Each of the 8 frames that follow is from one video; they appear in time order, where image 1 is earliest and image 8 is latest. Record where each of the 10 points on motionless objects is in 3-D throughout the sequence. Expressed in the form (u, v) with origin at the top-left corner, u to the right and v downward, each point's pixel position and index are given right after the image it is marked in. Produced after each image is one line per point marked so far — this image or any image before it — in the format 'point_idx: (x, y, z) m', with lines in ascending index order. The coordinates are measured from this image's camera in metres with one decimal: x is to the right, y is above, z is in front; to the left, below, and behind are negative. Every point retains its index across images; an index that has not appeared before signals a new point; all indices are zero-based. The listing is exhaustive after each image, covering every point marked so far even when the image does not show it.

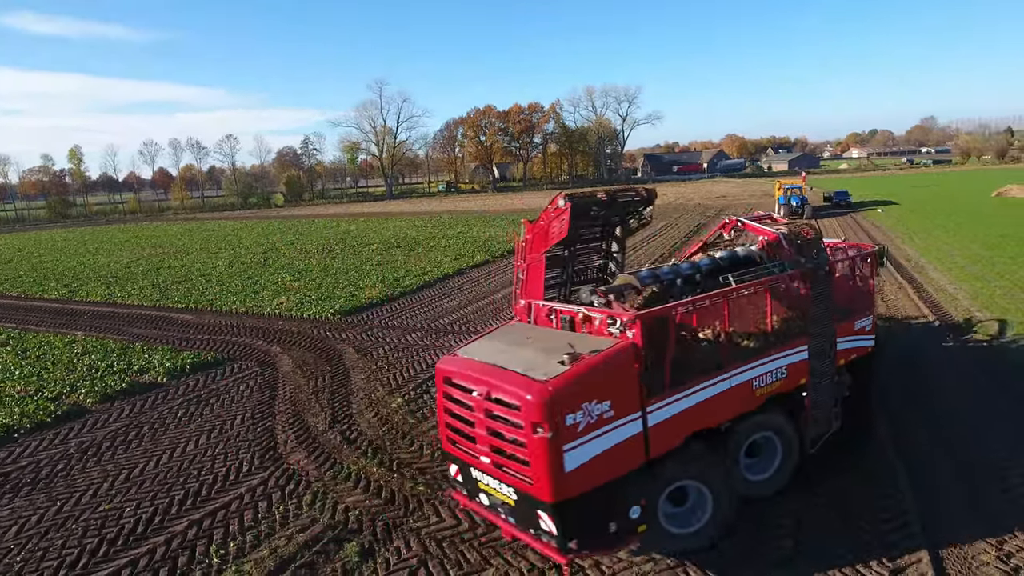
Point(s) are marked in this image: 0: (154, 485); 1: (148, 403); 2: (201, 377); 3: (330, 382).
0: (-4.4, -2.4, +7.8) m
1: (-6.1, -1.9, +10.6) m
2: (-5.8, -1.7, +11.8) m
3: (-3.2, -1.7, +11.2) m
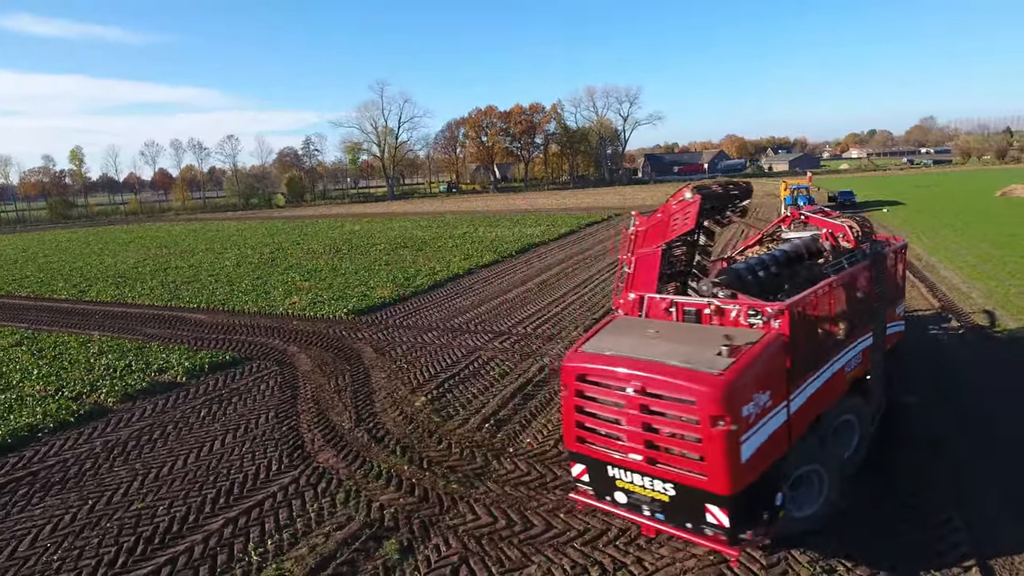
0: (-4.0, -2.4, +7.8) m
1: (-5.7, -1.9, +10.6) m
2: (-5.4, -1.6, +11.8) m
3: (-2.9, -1.6, +11.2) m
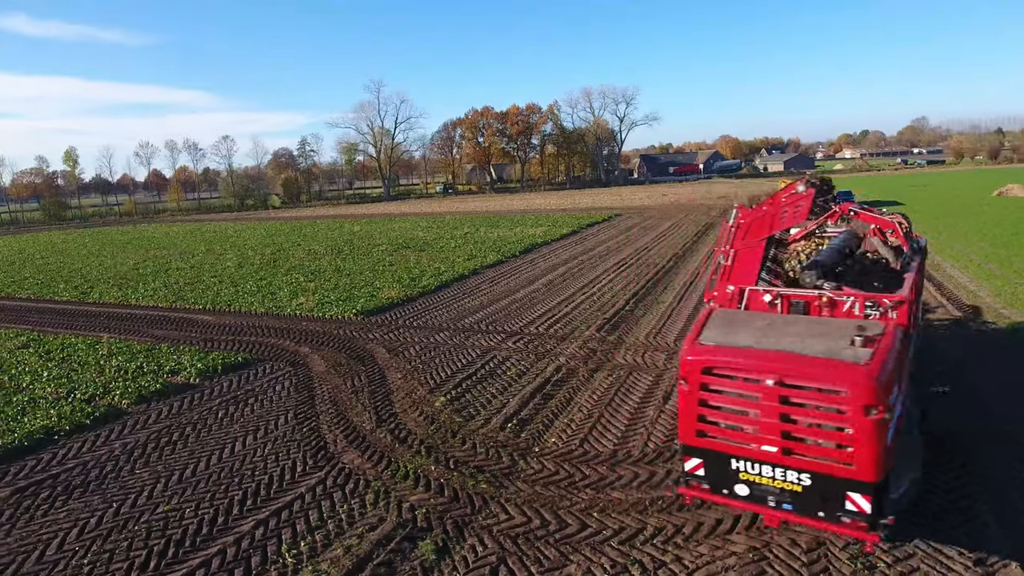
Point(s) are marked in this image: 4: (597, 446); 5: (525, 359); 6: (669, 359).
0: (-3.7, -2.4, +7.7) m
1: (-5.4, -1.9, +10.5) m
2: (-5.1, -1.7, +11.8) m
3: (-2.6, -1.6, +11.2) m
4: (+1.1, -2.0, +8.3) m
5: (+0.2, -1.3, +12.0) m
6: (+2.9, -1.3, +11.5) m
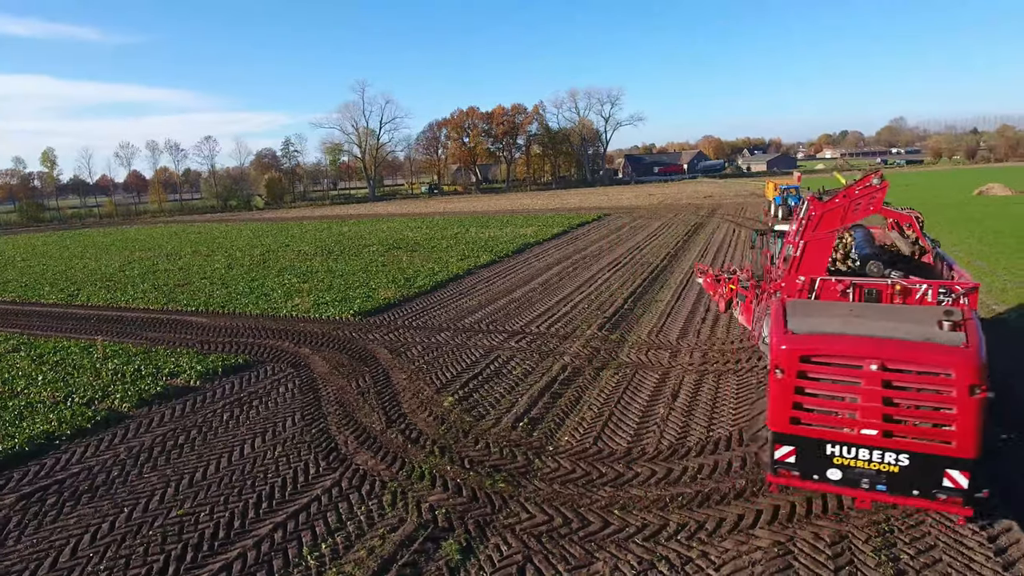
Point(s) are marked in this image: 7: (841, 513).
0: (-3.5, -2.4, +7.6) m
1: (-5.3, -1.9, +10.4) m
2: (-5.0, -1.7, +11.6) m
3: (-2.4, -1.6, +11.1) m
4: (+1.3, -2.0, +8.3) m
5: (+0.3, -1.3, +12.0) m
6: (+2.9, -1.3, +11.6) m
7: (+3.3, -2.2, +6.3) m
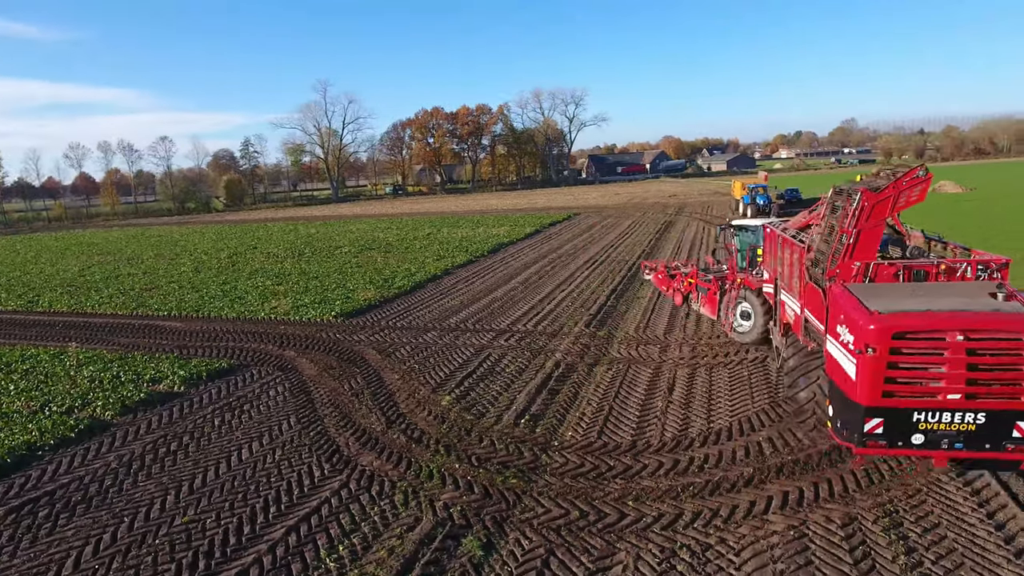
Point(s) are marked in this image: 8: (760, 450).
0: (-3.4, -2.4, +7.4) m
1: (-5.3, -2.0, +10.1) m
2: (-5.2, -1.7, +11.3) m
3: (-2.5, -1.6, +11.0) m
4: (+1.4, -2.0, +8.4) m
5: (+0.2, -1.3, +12.0) m
6: (+2.8, -1.2, +11.8) m
7: (+3.5, -2.2, +6.6) m
8: (+3.0, -2.0, +7.7) m
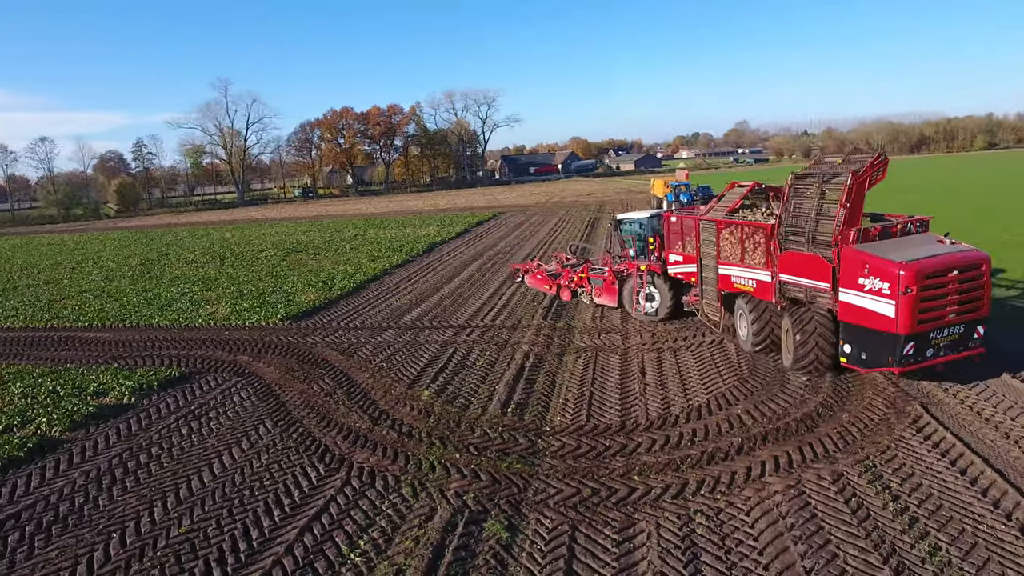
0: (-3.3, -2.4, +7.1) m
1: (-5.6, -2.0, +9.5) m
2: (-5.6, -1.8, +10.7) m
3: (-3.0, -1.6, +10.7) m
4: (+1.2, -1.8, +8.7) m
5: (-0.5, -1.2, +12.1) m
6: (+2.2, -1.0, +12.2) m
7: (+3.6, -1.9, +7.2) m
8: (+3.0, -1.7, +8.2) m
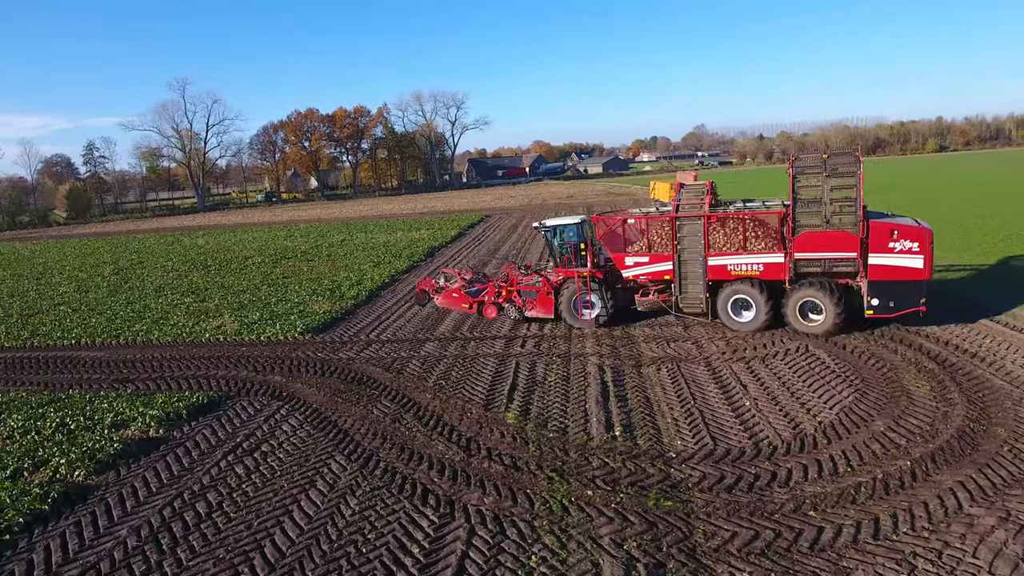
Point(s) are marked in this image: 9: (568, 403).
0: (-1.8, -2.5, +5.8) m
1: (-4.2, -2.2, +8.0) m
2: (-4.3, -1.9, +9.3) m
3: (-1.7, -1.8, +9.5) m
4: (+2.6, -1.9, +7.7) m
5: (+0.7, -1.3, +11.0) m
6: (+3.3, -1.1, +11.3) m
7: (+5.1, -1.9, +6.3) m
8: (+4.4, -1.8, +7.4) m
9: (+0.8, -1.7, +9.2) m
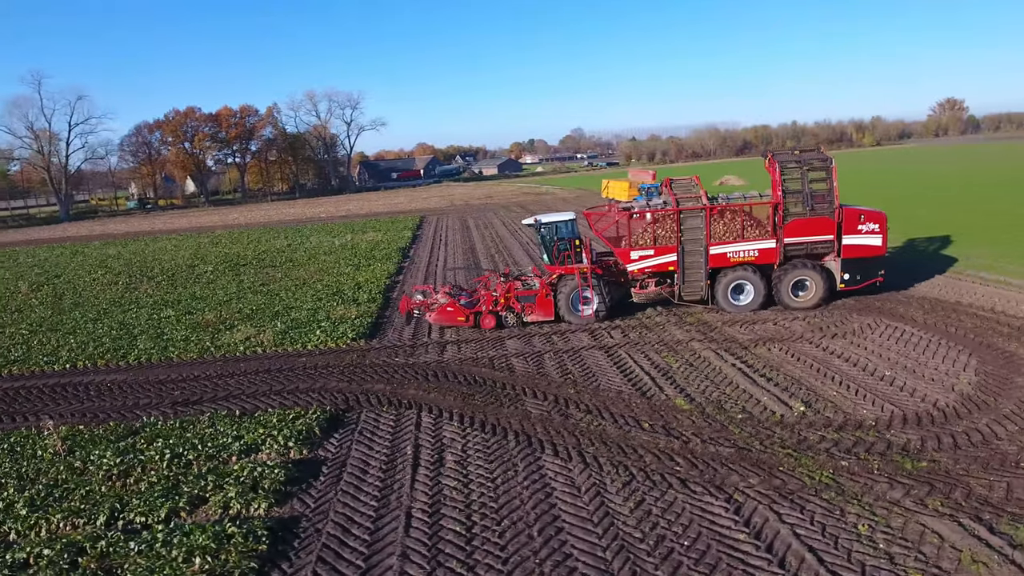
0: (+1.2, -2.4, +5.6) m
1: (-1.6, -2.2, +7.2) m
2: (-2.0, -2.0, +8.4) m
3: (+0.5, -1.6, +9.1) m
4: (+5.1, -1.5, +8.2) m
5: (+2.6, -1.1, +11.1) m
6: (+5.1, -0.7, +11.9) m
7: (+7.8, -1.5, +7.4) m
8: (+6.9, -1.4, +8.2) m
9: (+3.1, -1.4, +9.3) m
